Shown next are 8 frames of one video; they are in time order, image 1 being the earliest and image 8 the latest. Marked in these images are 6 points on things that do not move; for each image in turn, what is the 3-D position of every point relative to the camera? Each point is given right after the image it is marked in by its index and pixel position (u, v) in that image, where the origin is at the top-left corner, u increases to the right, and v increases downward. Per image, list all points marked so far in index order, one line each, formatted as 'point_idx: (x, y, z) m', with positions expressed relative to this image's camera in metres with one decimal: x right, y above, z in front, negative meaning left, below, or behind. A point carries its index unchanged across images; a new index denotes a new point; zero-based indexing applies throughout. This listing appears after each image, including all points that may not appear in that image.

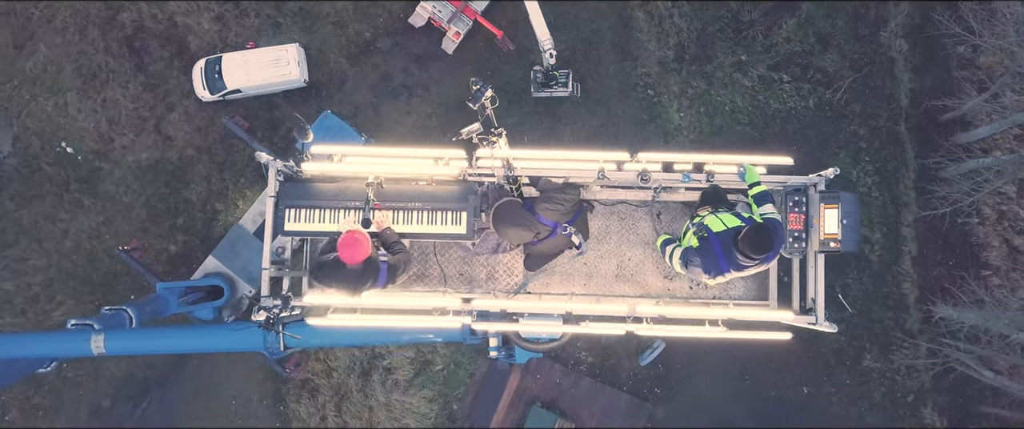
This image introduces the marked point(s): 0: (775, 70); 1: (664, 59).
0: (+6.3, +3.4, +17.9) m
1: (+3.6, +3.7, +17.7) m
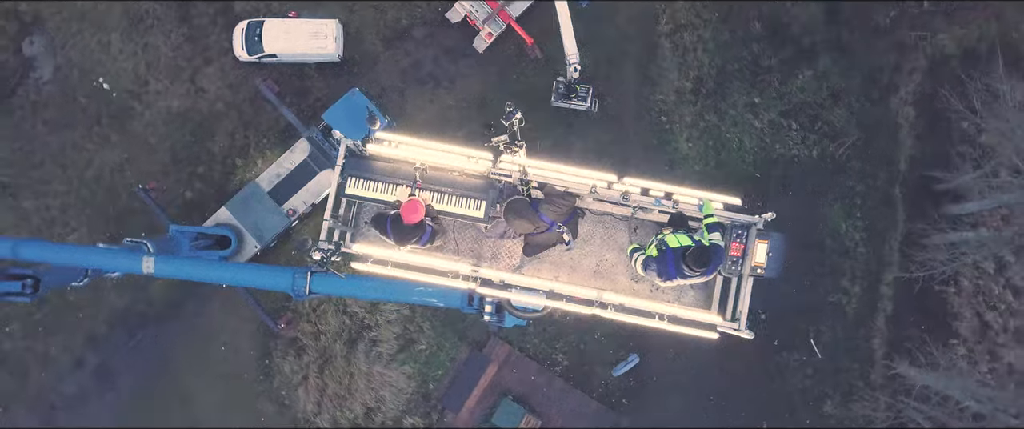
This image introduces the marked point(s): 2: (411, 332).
0: (+6.8, +2.4, +18.7) m
1: (+4.2, +3.1, +18.5) m
2: (-2.5, -2.9, +18.4) m
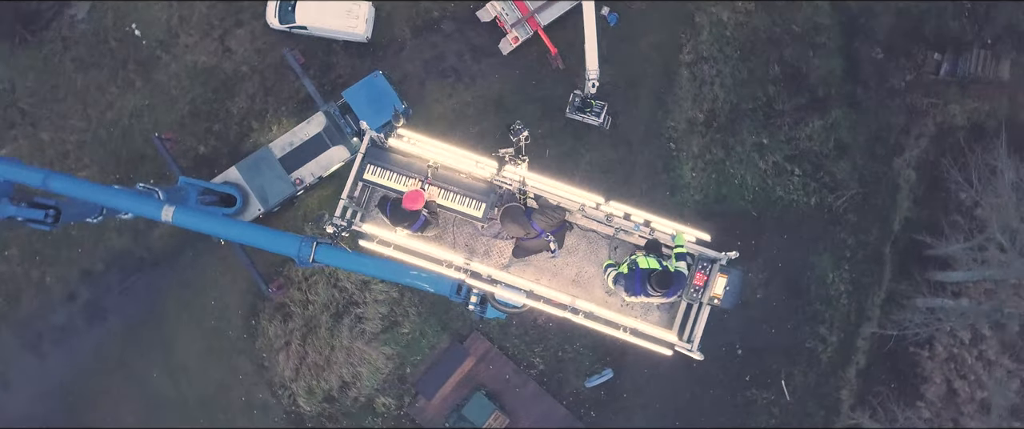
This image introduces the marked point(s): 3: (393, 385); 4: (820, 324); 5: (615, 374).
0: (+7.1, +1.3, +19.2) m
1: (+4.6, +2.4, +18.9) m
2: (-2.9, -2.5, +18.8) m
3: (-3.0, -4.3, +19.1) m
4: (+7.9, -2.8, +19.4) m
5: (+2.6, -4.1, +19.3) m
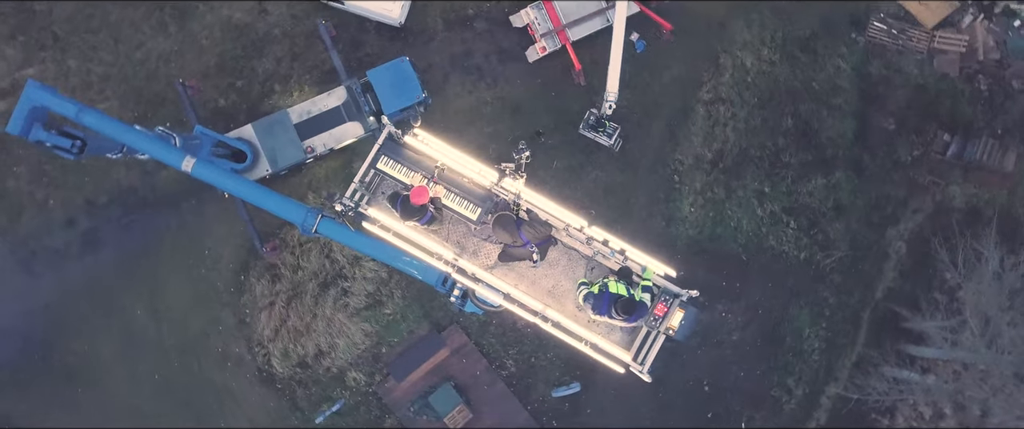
0: (+7.1, 0.0, +19.6) m
1: (+4.9, +1.5, +19.4) m
2: (-3.3, -2.0, +19.2) m
3: (-3.8, -3.8, +19.5) m
4: (+7.3, -4.2, +19.8) m
5: (+1.8, -4.5, +19.7) m
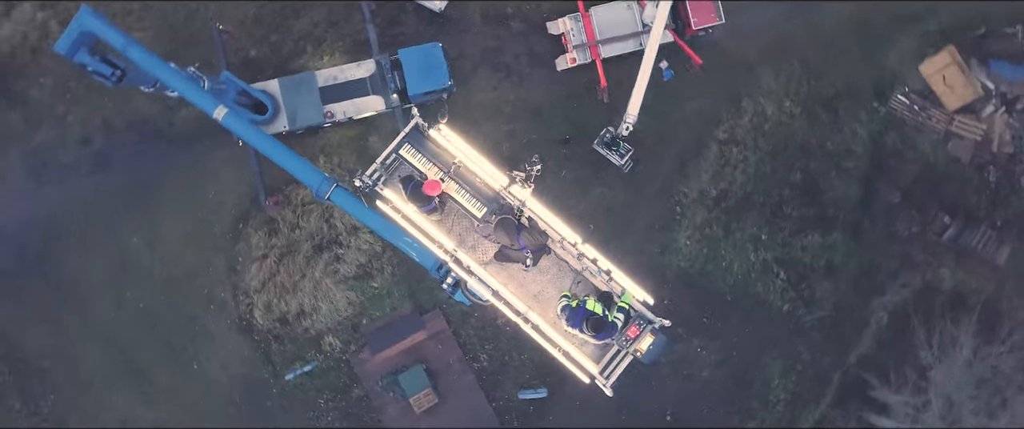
0: (+7.0, -1.3, +19.9) m
1: (+5.1, +0.6, +19.7) m
2: (-3.6, -1.4, +19.6) m
3: (-4.4, -3.0, +19.9) m
4: (+6.4, -5.5, +20.1) m
5: (+1.0, -4.8, +20.1) m
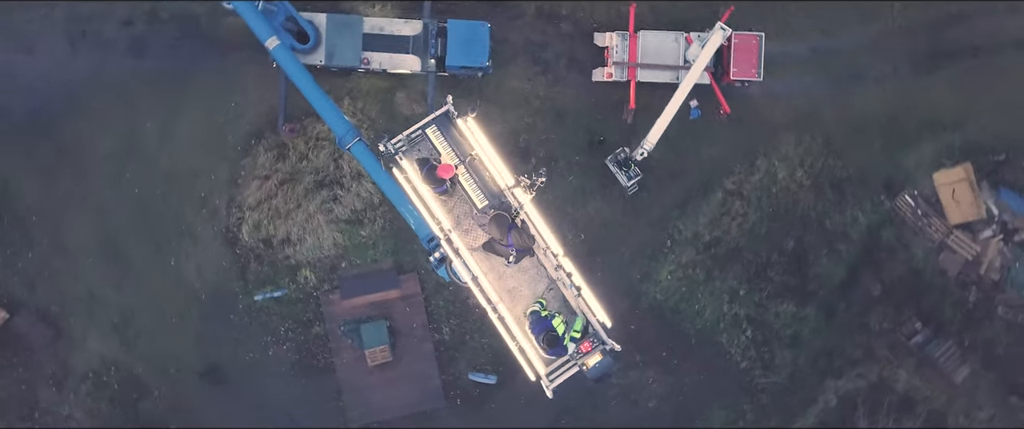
0: (+6.4, -2.9, +20.4) m
1: (+5.0, -0.6, +20.2) m
2: (-3.9, 0.0, +20.0) m
3: (-5.1, -1.4, +20.3) m
4: (+4.6, -6.8, +20.6) m
5: (-0.4, -4.6, +20.5) m
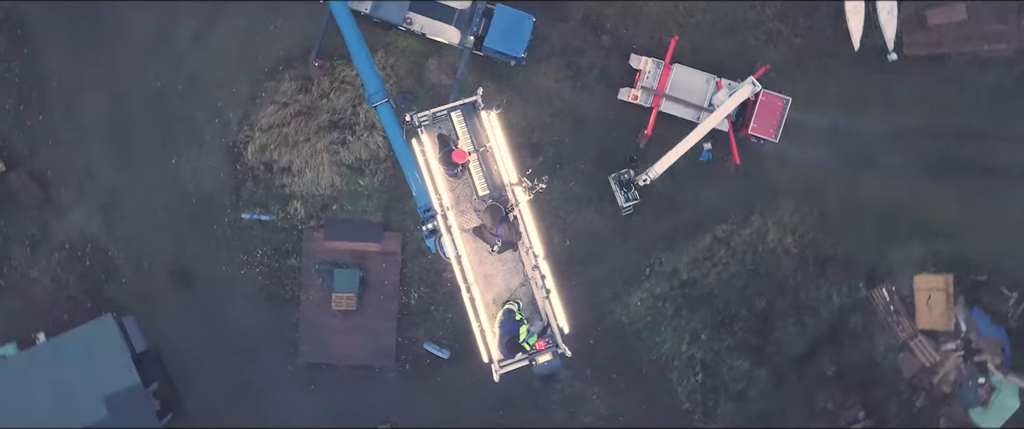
0: (+5.3, -4.2, +20.8) m
1: (+4.5, -1.6, +20.6) m
2: (-3.9, +1.3, +20.5) m
3: (-5.4, +0.3, +20.8) m
4: (+2.5, -7.5, +21.1) m
5: (-1.8, -4.0, +21.0) m
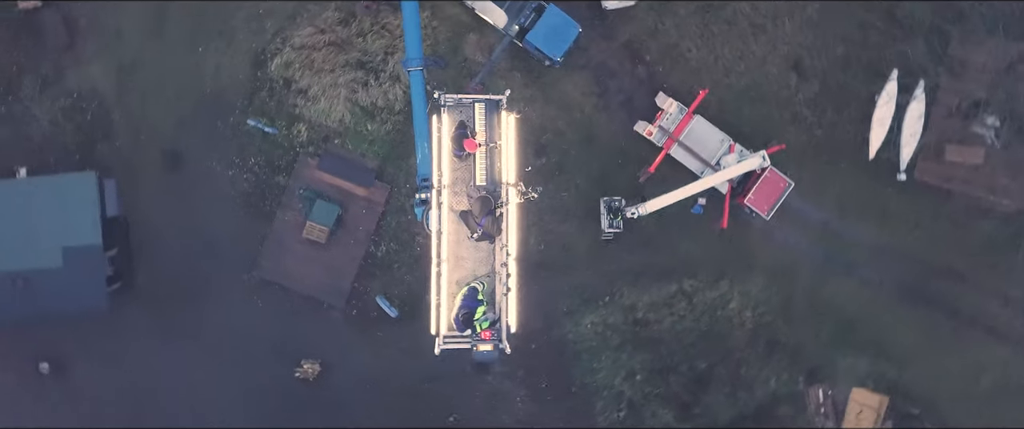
0: (+3.3, -5.4, +21.3) m
1: (+3.4, -2.7, +21.0) m
2: (-3.7, +2.8, +20.9) m
3: (-5.4, +2.3, +21.1) m
4: (-0.4, -7.6, +21.5) m
5: (-3.3, -3.0, +21.4) m
